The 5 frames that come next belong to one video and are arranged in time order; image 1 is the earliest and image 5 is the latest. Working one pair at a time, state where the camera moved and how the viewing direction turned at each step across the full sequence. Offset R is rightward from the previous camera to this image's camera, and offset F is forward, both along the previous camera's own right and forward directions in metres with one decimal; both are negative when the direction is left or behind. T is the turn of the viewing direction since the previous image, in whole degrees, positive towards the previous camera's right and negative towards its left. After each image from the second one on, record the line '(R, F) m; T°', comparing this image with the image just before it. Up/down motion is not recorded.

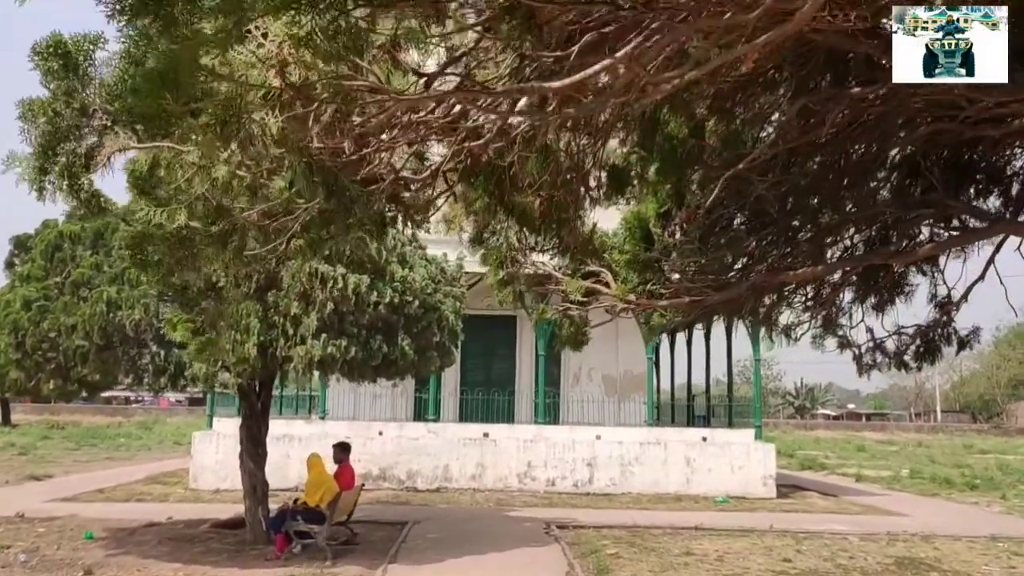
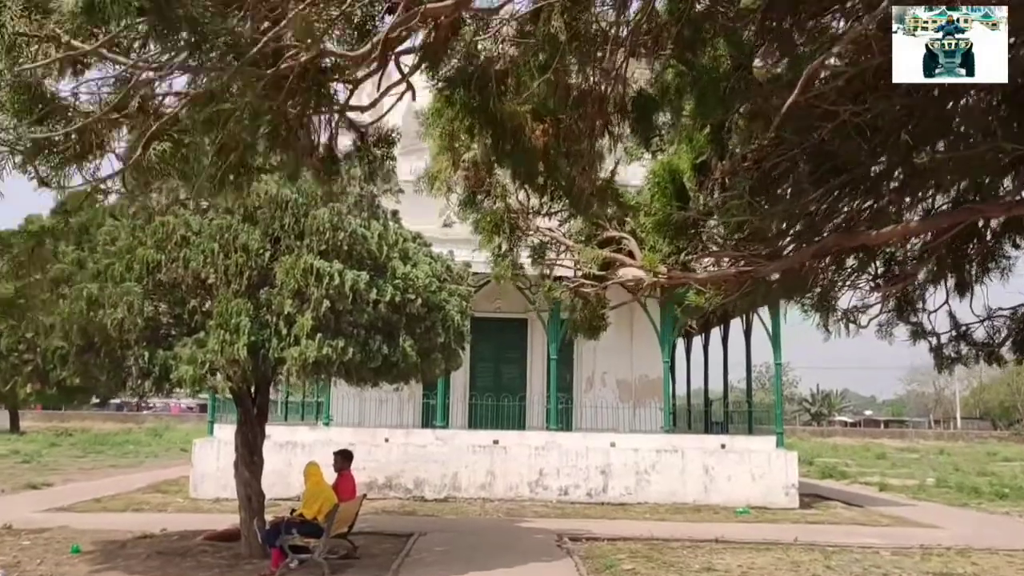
(0.0, +0.6) m; -1°
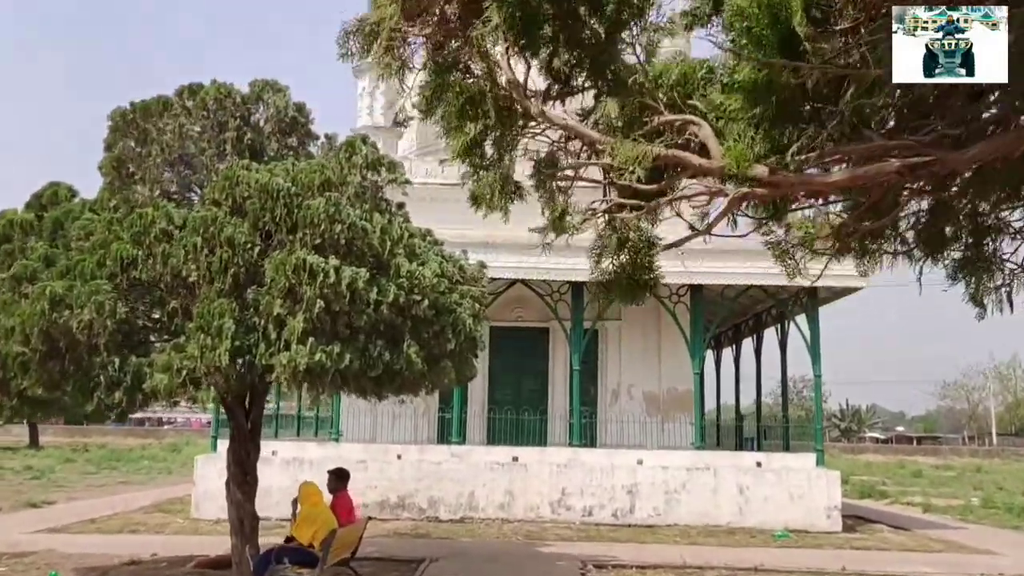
(0.0, +1.0) m; -1°
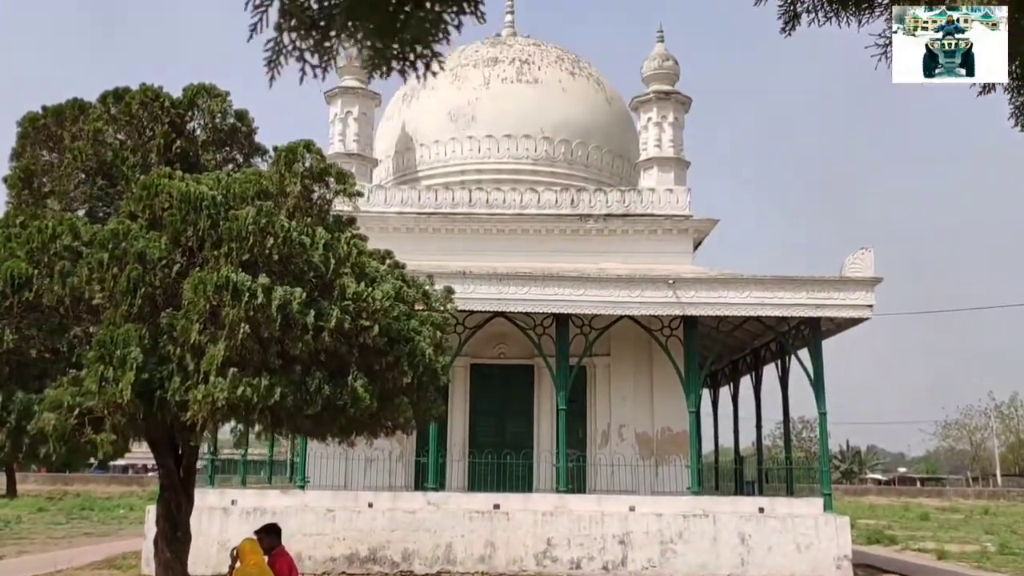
(+0.3, +1.1) m; 0°
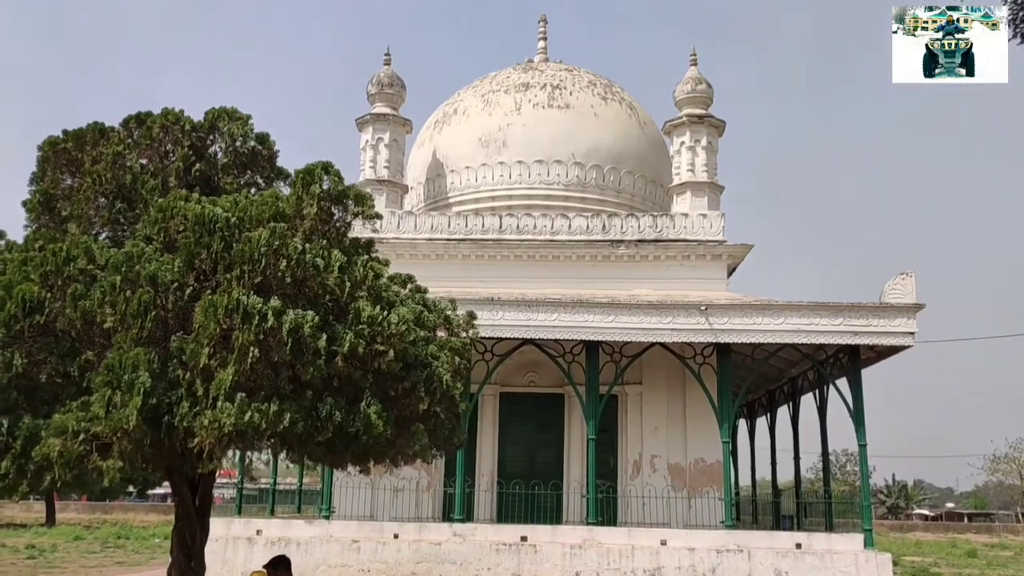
(+0.1, +0.2) m; -2°
